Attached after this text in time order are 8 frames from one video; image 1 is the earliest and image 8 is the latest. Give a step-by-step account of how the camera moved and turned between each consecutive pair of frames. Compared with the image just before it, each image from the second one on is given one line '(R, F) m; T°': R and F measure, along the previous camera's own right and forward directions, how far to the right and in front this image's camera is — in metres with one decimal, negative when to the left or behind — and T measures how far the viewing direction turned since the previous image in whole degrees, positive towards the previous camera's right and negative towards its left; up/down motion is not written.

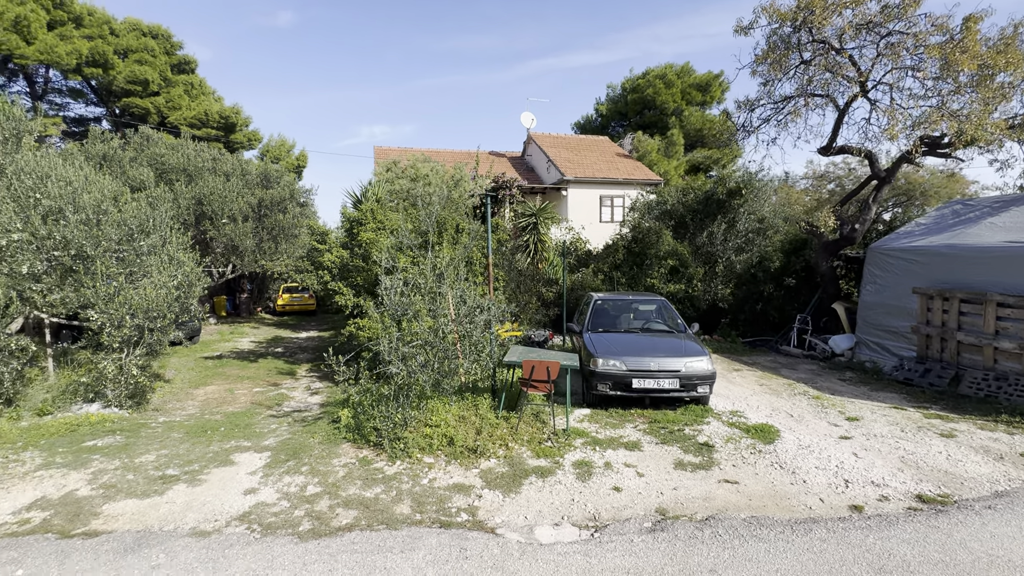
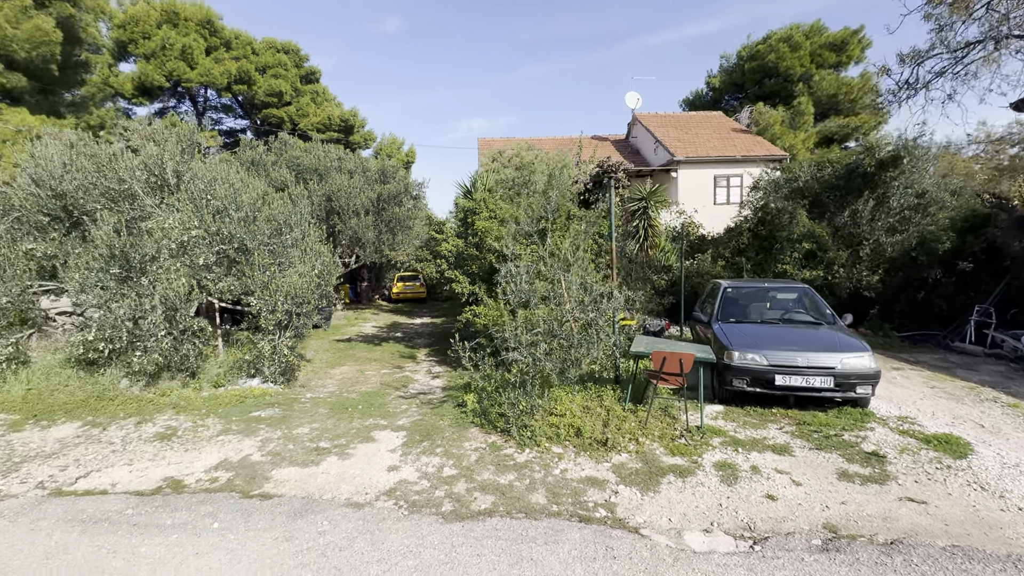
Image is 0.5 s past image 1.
(-0.3, +0.1) m; -12°
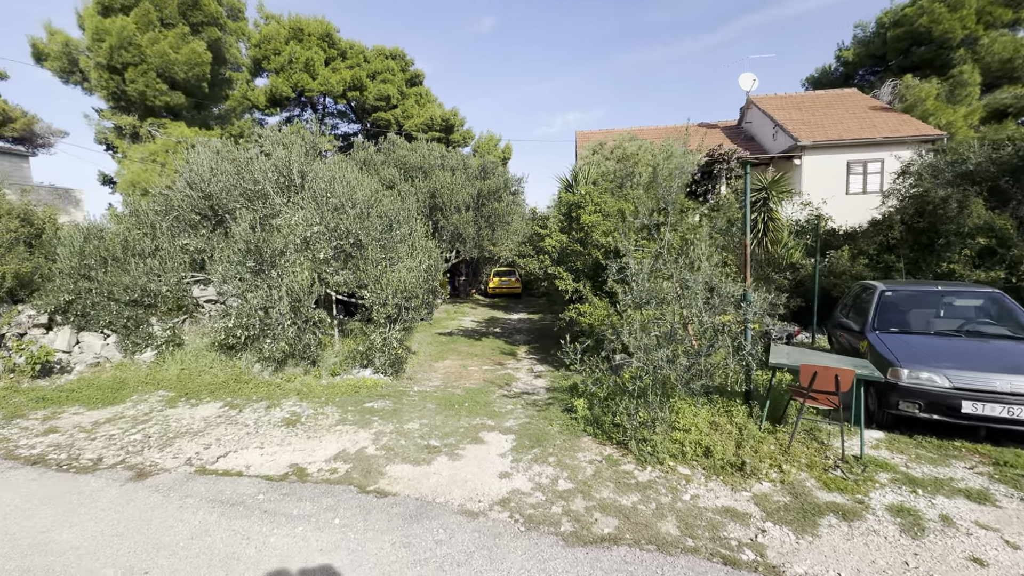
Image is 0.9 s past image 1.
(-0.3, +0.3) m; -11°
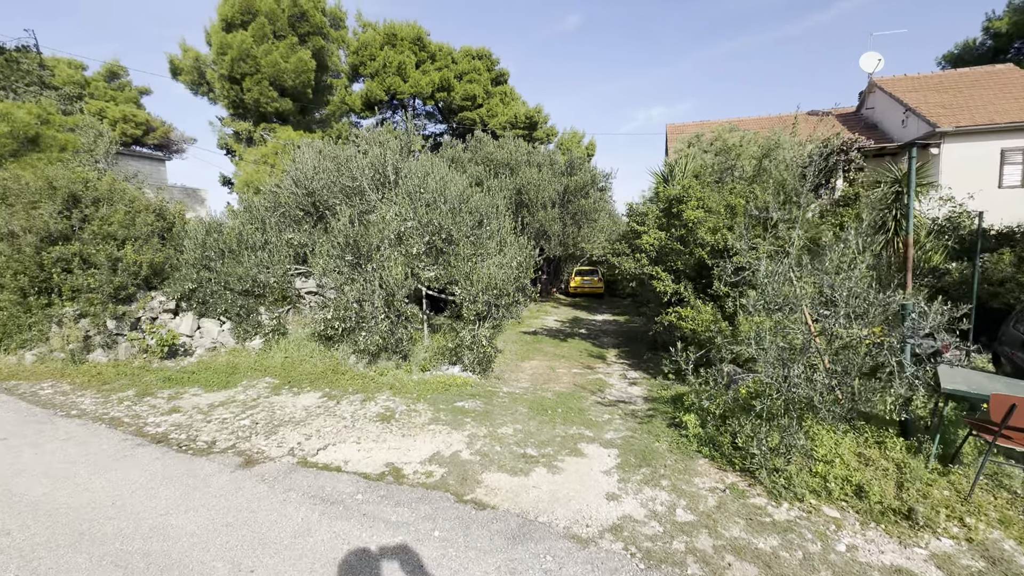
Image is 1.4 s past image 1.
(-0.3, +0.3) m; -9°
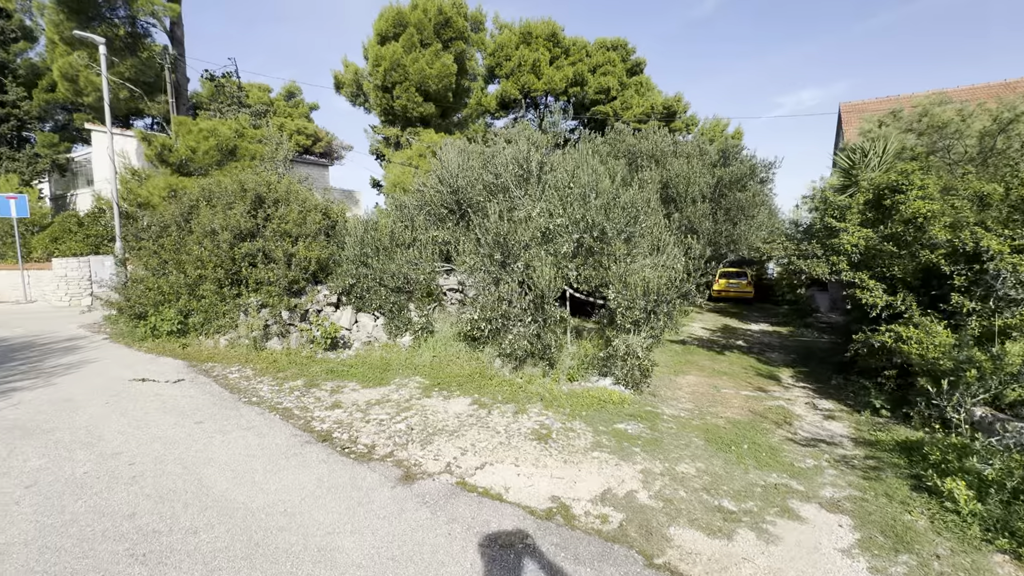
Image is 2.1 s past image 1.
(-0.5, +0.6) m; -15°
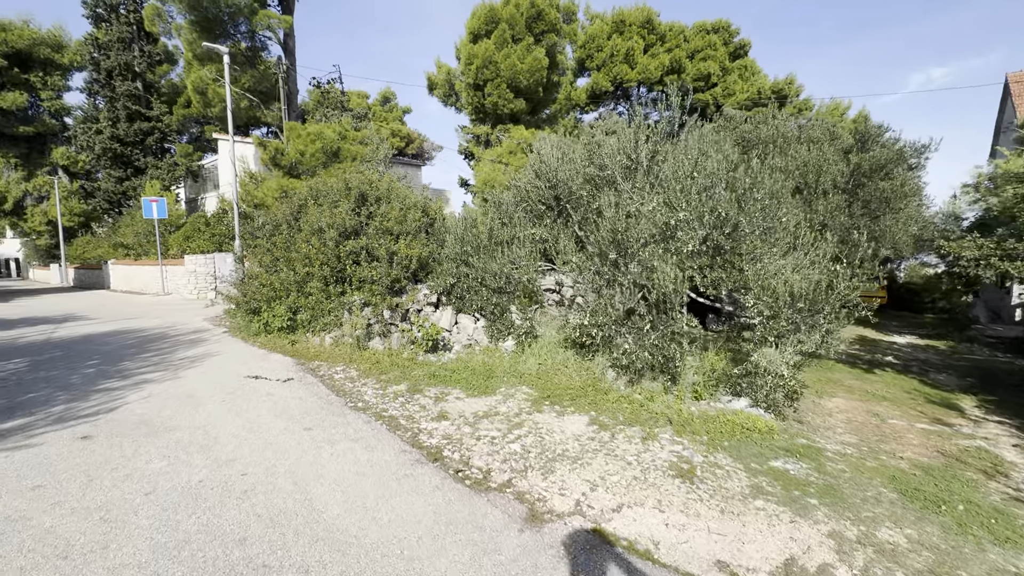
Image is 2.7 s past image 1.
(-0.5, +0.6) m; -10°
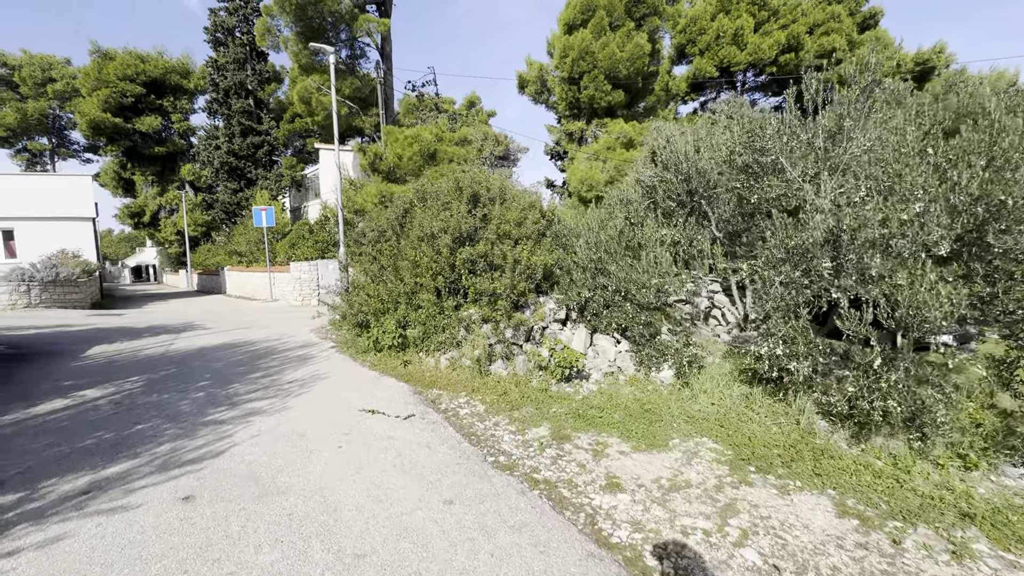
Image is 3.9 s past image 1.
(-0.9, +1.2) m; -9°
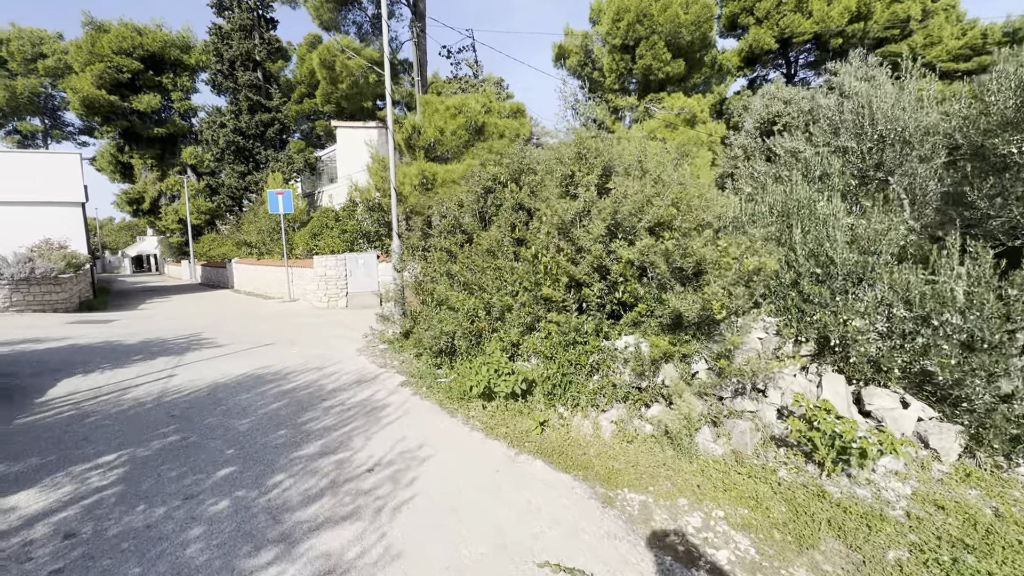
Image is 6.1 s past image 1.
(-1.7, +2.4) m; 0°
